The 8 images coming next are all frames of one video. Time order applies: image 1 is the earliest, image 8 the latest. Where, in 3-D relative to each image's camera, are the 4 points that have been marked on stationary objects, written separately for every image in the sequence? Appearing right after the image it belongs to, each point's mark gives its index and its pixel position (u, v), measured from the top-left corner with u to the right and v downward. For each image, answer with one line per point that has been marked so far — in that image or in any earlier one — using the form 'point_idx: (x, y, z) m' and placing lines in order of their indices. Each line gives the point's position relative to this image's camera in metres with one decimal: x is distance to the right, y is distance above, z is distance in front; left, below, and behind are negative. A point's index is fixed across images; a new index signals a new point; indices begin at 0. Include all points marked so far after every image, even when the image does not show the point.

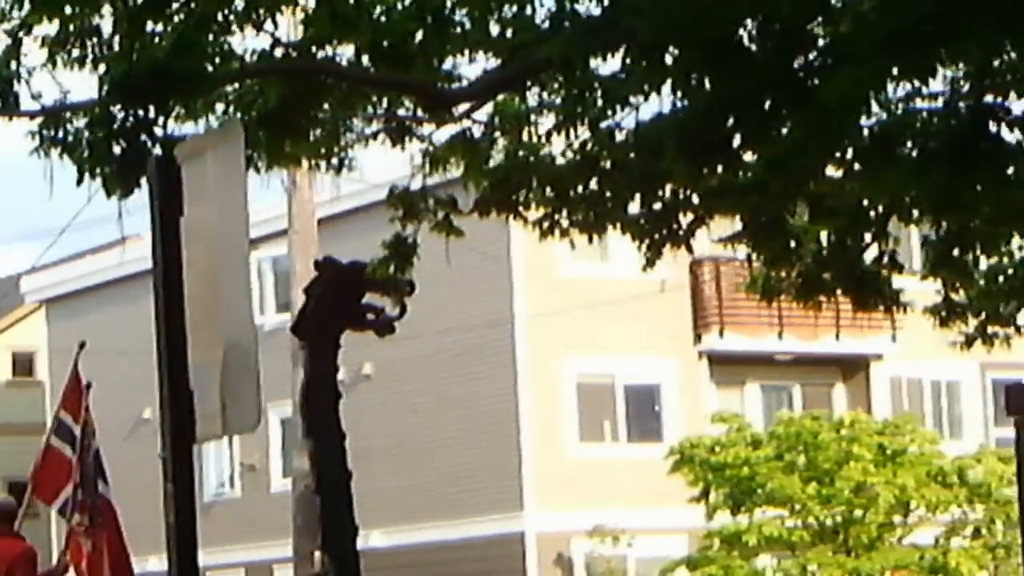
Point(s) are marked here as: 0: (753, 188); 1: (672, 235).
0: (+1.0, +0.4, +16.0) m
1: (+0.7, +0.2, +16.9) m
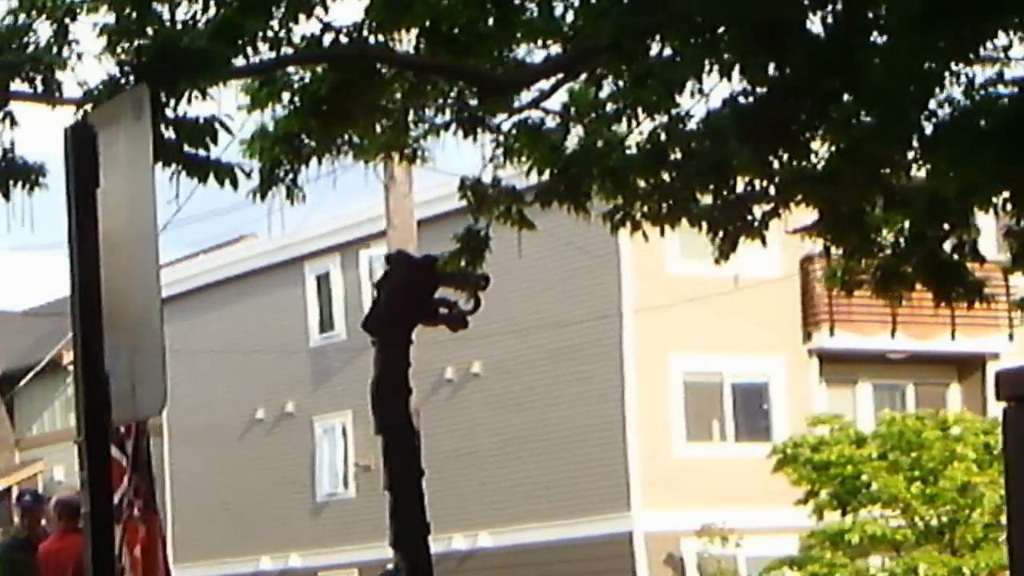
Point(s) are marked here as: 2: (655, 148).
0: (+1.2, +0.4, +15.6) m
1: (+1.0, +0.3, +16.6) m
2: (+0.6, +0.6, +16.0) m
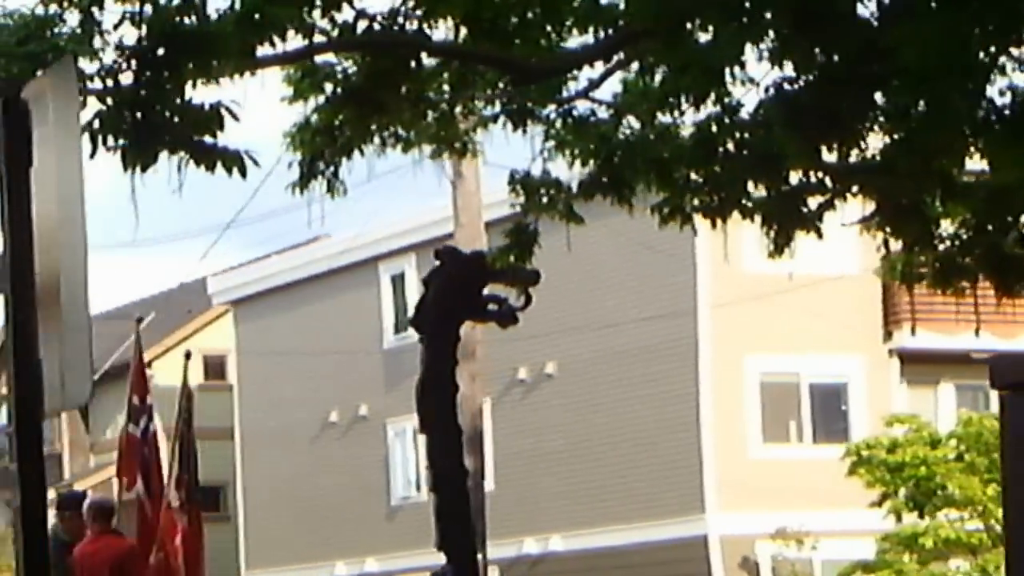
0: (+1.4, +0.5, +15.1) m
1: (+1.2, +0.3, +16.1) m
2: (+0.8, +0.6, +15.5) m
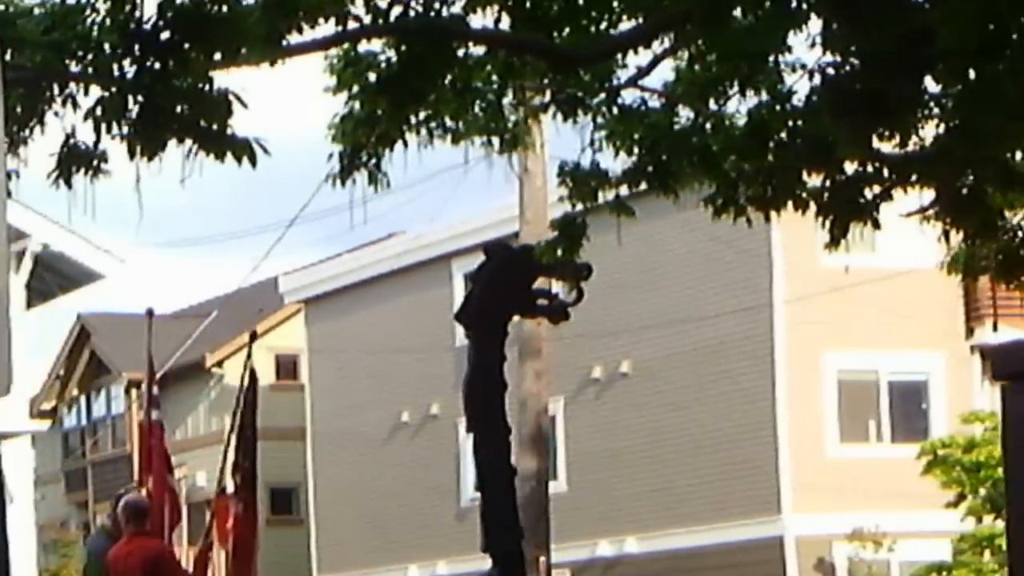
0: (+1.6, +0.5, +14.7) m
1: (+1.4, +0.3, +15.6) m
2: (+0.9, +0.6, +15.0) m
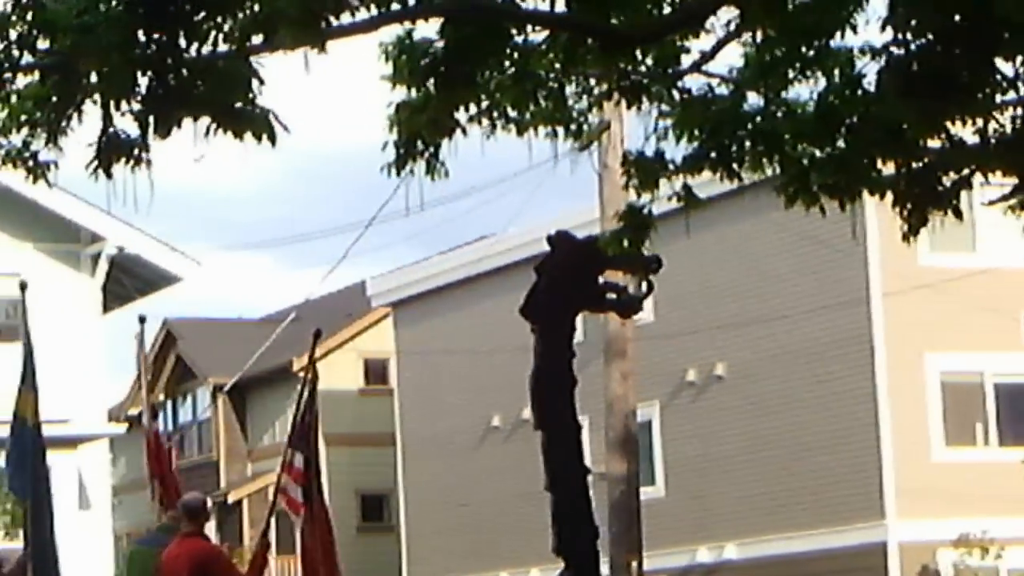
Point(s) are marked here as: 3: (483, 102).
0: (+1.8, +0.5, +14.0) m
1: (+1.6, +0.3, +14.9) m
2: (+1.1, +0.6, +14.4) m
3: (-0.1, +0.7, +14.9) m
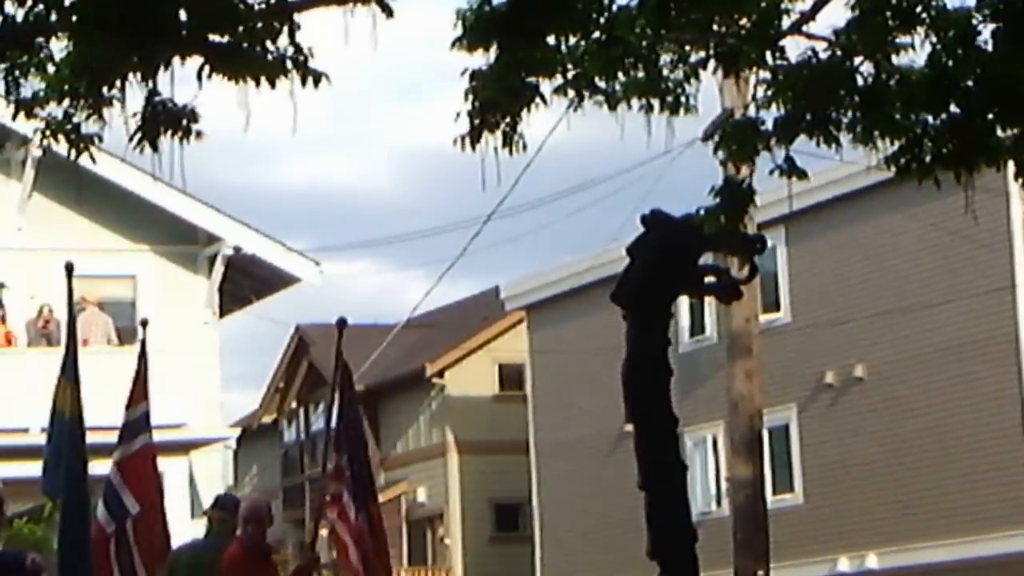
0: (+2.0, +0.6, +12.8) m
1: (+1.9, +0.4, +13.8) m
2: (+1.4, +0.7, +13.2) m
3: (+0.2, +0.8, +13.8) m
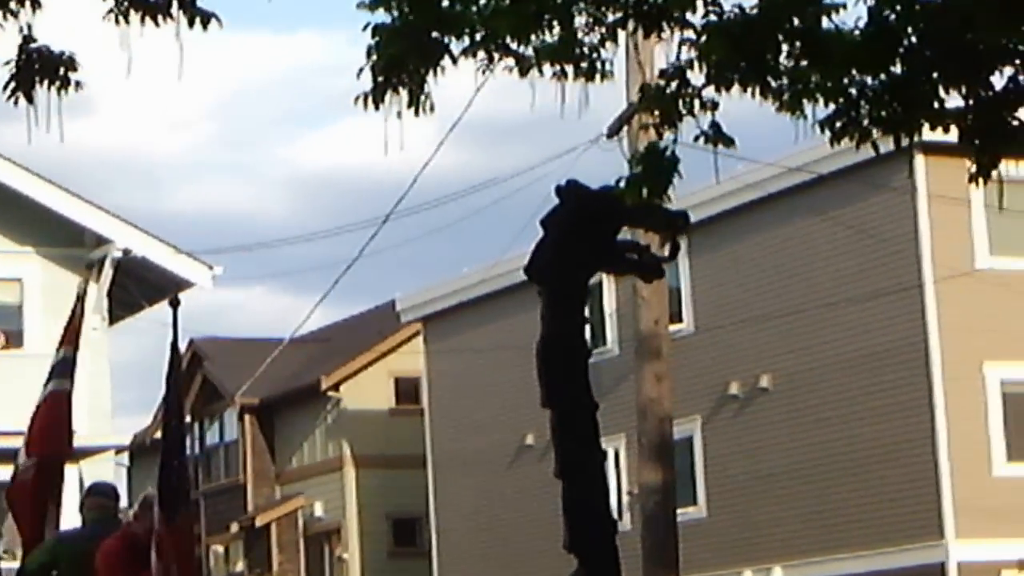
0: (+1.8, +0.7, +12.2) m
1: (+1.6, +0.5, +13.1) m
2: (+1.1, +0.8, +12.6) m
3: (-0.1, +0.9, +13.2) m
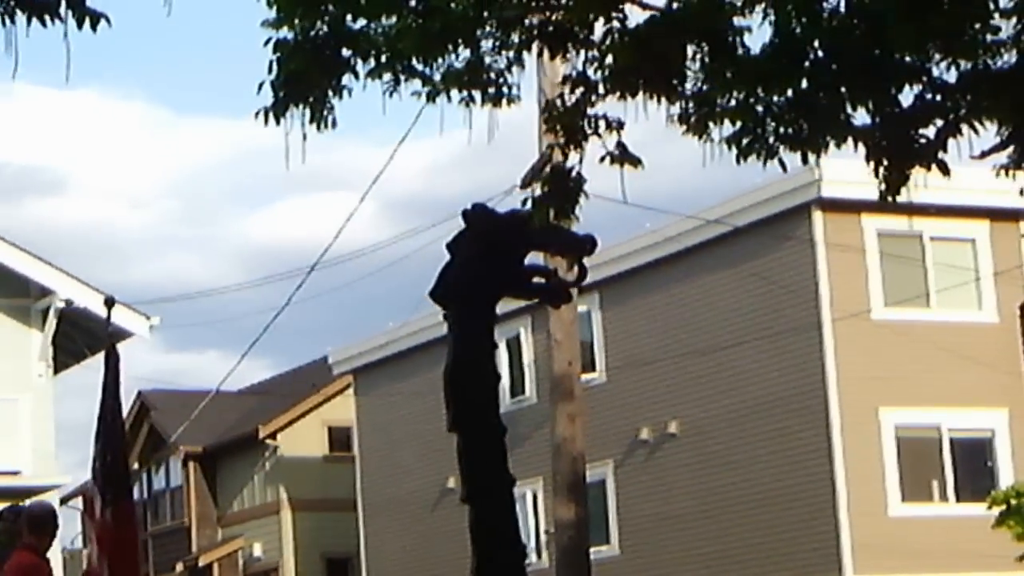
0: (+1.5, +0.7, +14.1) m
1: (+1.4, +0.5, +15.0) m
2: (+0.9, +0.8, +14.5) m
3: (-0.4, +0.8, +15.0) m
